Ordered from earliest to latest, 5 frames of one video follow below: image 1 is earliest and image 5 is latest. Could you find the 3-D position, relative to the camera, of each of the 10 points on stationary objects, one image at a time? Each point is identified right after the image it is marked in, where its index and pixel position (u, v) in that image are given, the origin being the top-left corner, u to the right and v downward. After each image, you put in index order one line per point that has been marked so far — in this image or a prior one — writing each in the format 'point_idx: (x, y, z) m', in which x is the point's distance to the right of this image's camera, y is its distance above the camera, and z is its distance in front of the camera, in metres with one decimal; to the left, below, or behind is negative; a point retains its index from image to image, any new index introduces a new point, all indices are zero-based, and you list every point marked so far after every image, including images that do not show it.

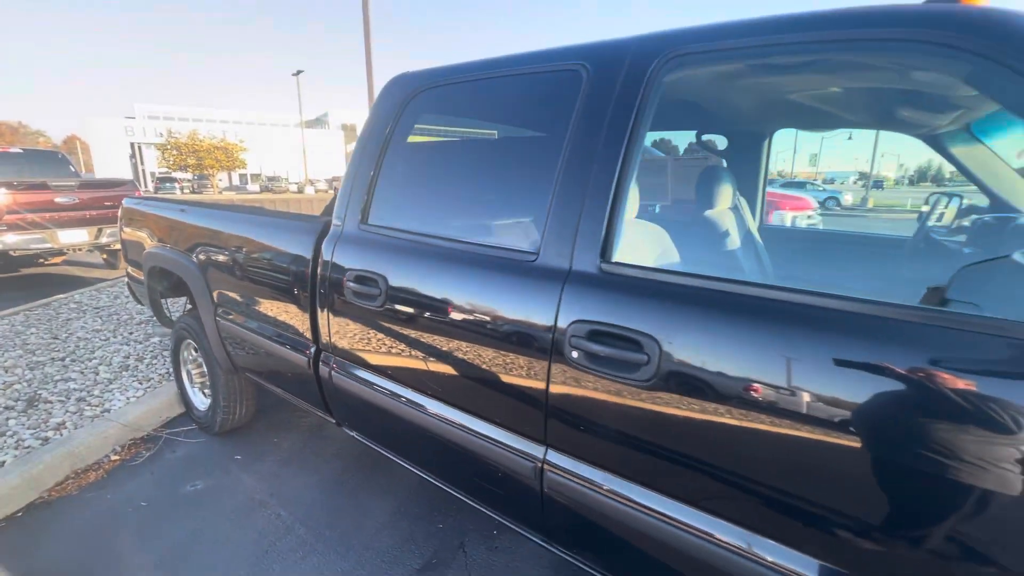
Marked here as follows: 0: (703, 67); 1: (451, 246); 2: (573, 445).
0: (+0.5, +0.6, +1.3) m
1: (-0.2, +0.2, +1.7) m
2: (+0.1, -0.4, +1.4) m
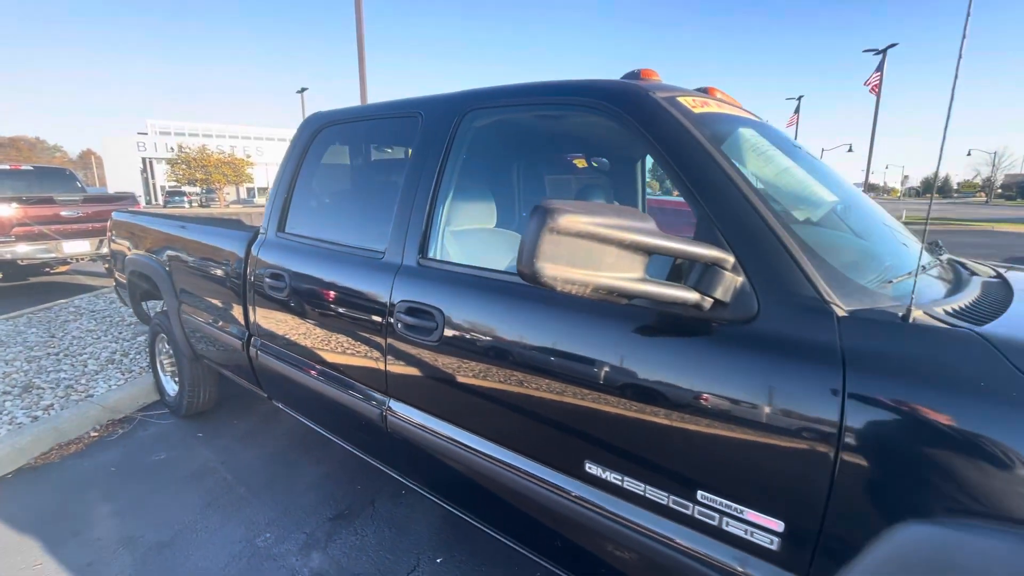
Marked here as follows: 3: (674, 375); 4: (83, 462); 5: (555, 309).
0: (-0.1, +0.6, +1.8) m
1: (-0.8, +0.2, +2.2) m
2: (-0.4, -0.4, +1.9) m
3: (+0.5, -0.2, +1.1) m
4: (-2.8, -1.1, +3.1) m
5: (+0.1, -0.1, +1.4) m
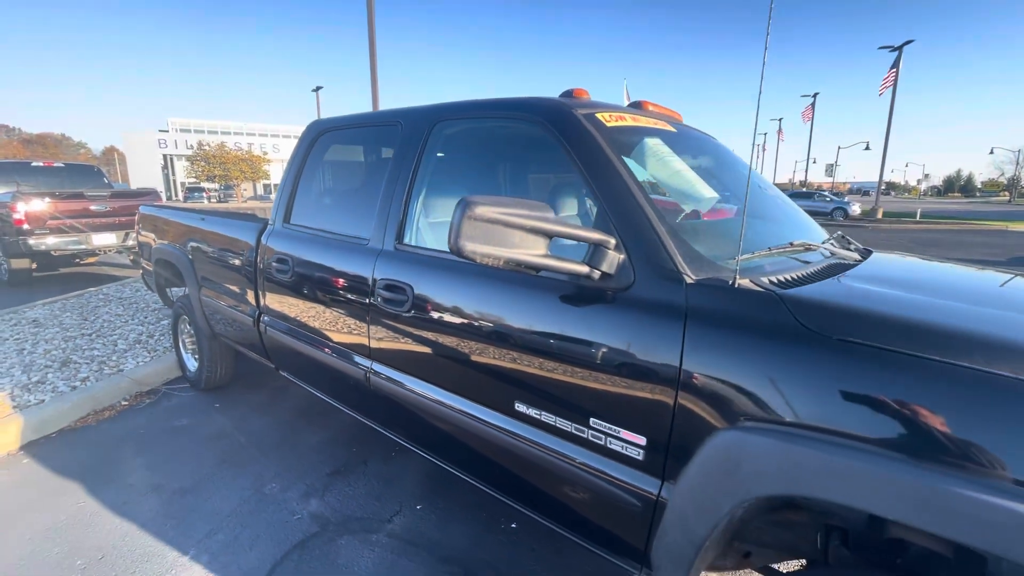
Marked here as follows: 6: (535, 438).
0: (-0.3, +0.7, +2.1) m
1: (-1.0, +0.3, +2.6) m
2: (-0.6, -0.3, +2.3) m
3: (+0.3, -0.2, +1.5) m
4: (-2.9, -1.0, +3.5) m
5: (-0.1, 0.0, +1.8) m
6: (+0.1, -0.5, +1.7) m
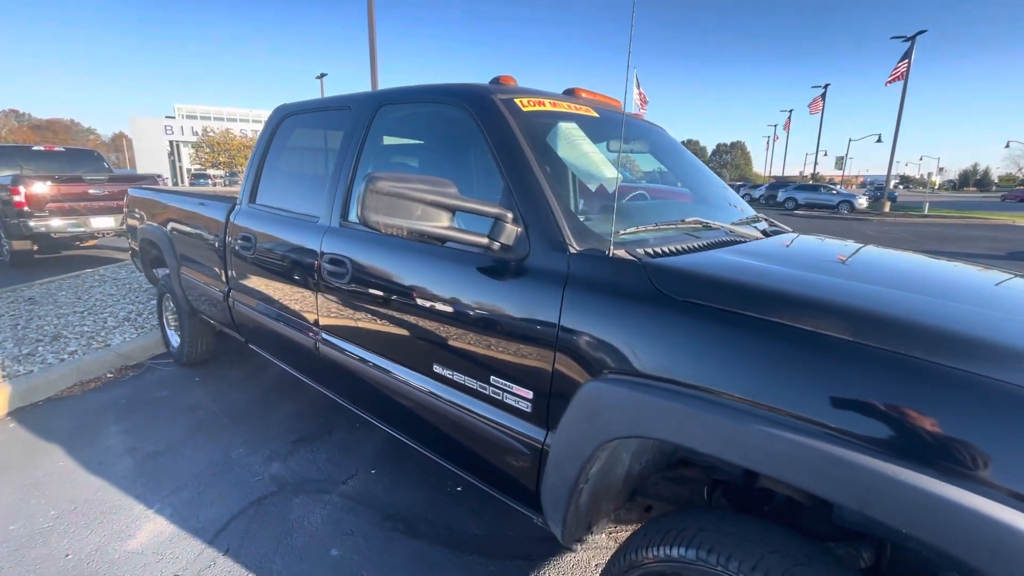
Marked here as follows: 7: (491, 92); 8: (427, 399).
0: (-0.5, +0.8, +2.3) m
1: (-1.3, +0.4, +2.7) m
2: (-0.9, -0.2, +2.4) m
3: (0.0, -0.1, +1.6) m
4: (-3.2, -0.8, +3.7) m
5: (-0.4, +0.1, +1.9) m
6: (-0.2, -0.4, +1.8) m
7: (-0.1, +0.8, +1.9) m
8: (-0.3, -0.5, +1.9) m
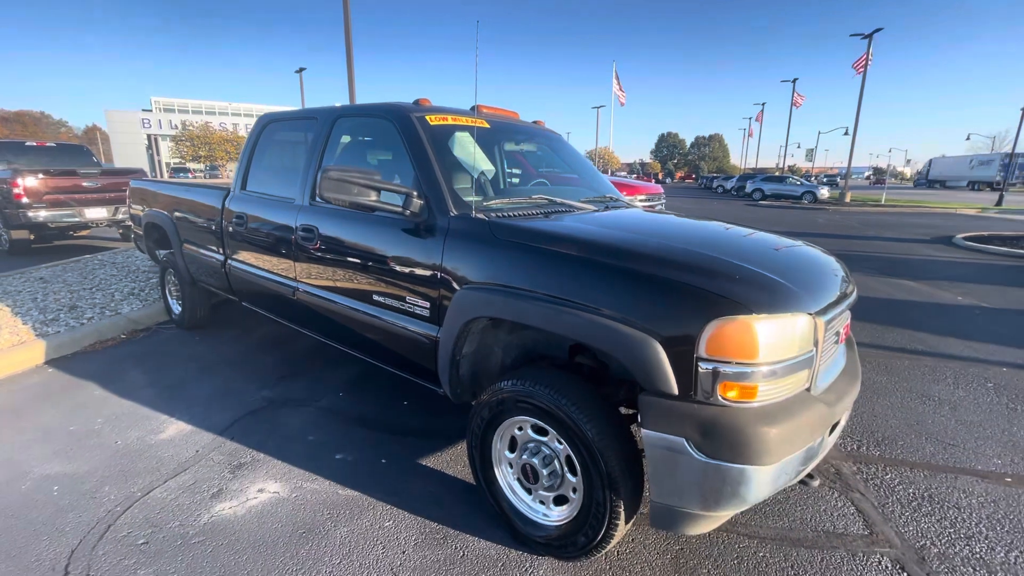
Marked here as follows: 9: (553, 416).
0: (-1.1, +1.1, +3.1) m
1: (-1.8, +0.7, +3.6) m
2: (-1.4, +0.1, +3.3) m
3: (-0.5, +0.2, +2.5) m
4: (-3.8, -0.6, +4.6) m
5: (-0.9, +0.4, +2.8) m
6: (-0.7, -0.2, +2.7) m
7: (-0.6, +1.0, +2.8) m
8: (-0.8, -0.2, +2.8) m
9: (+0.2, -0.6, +2.1) m
